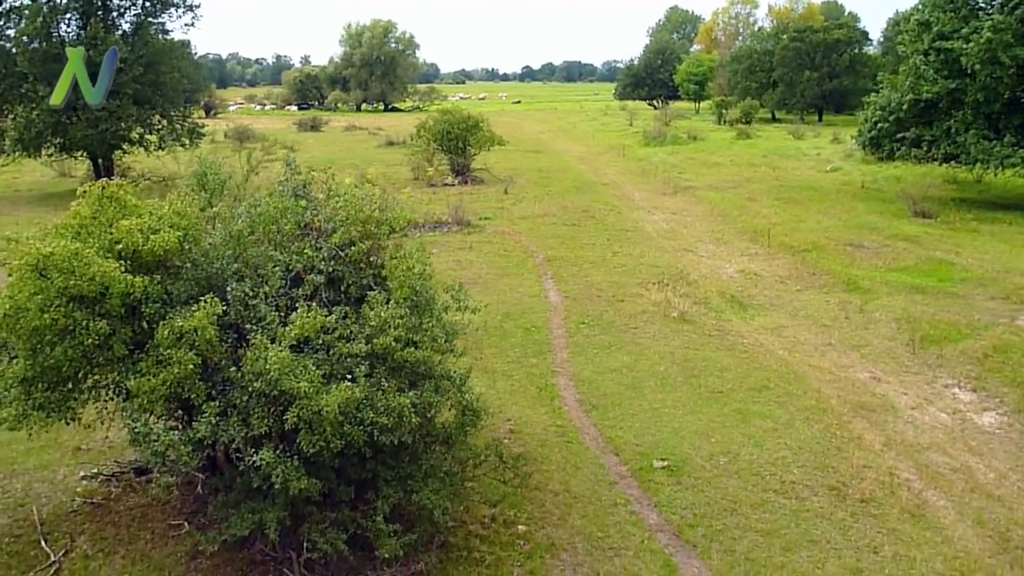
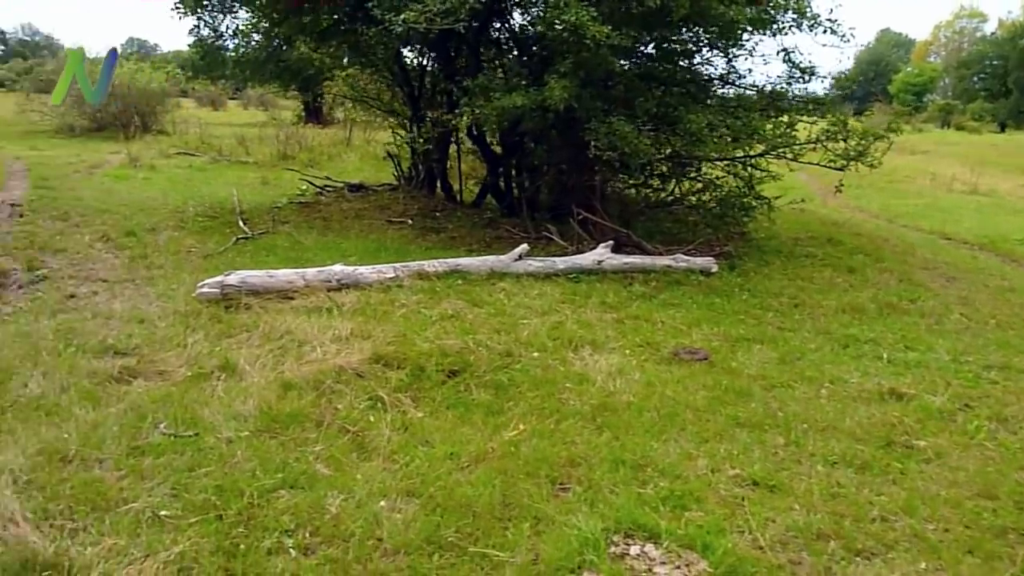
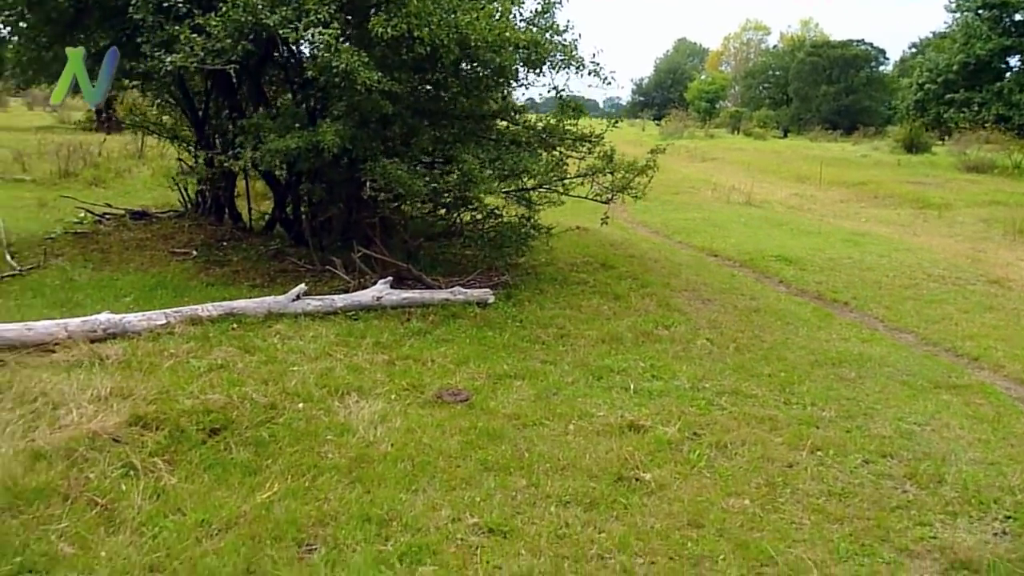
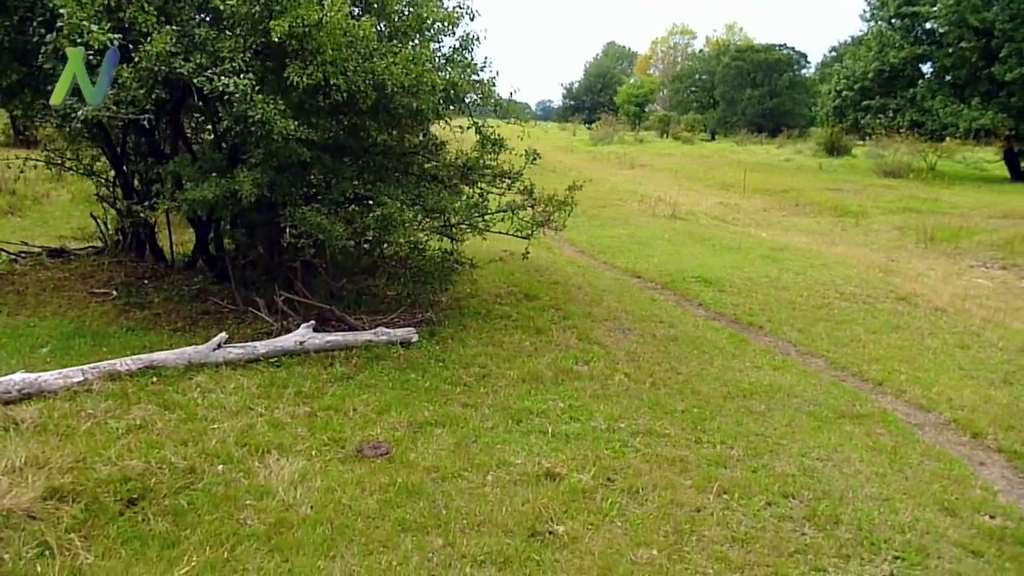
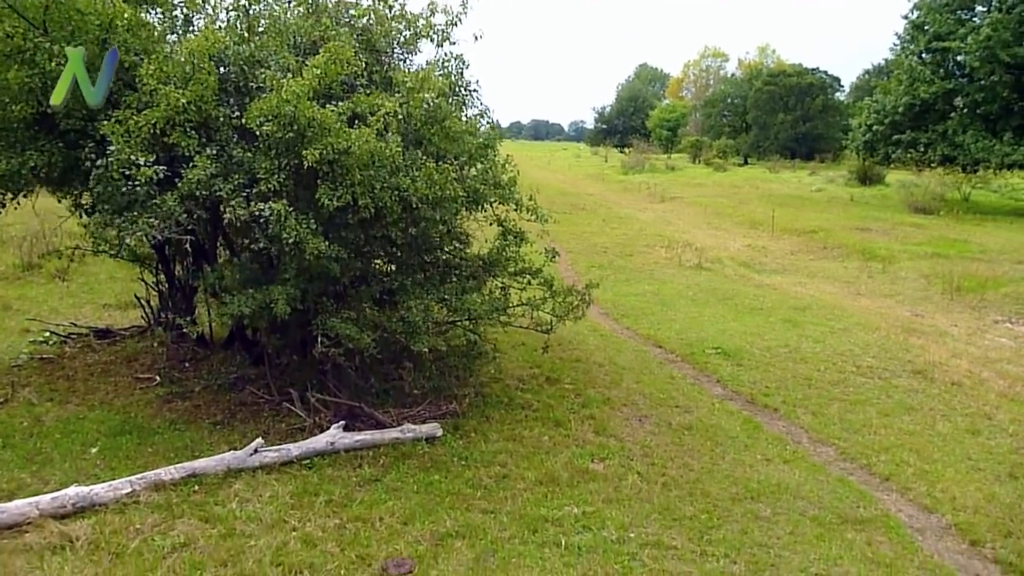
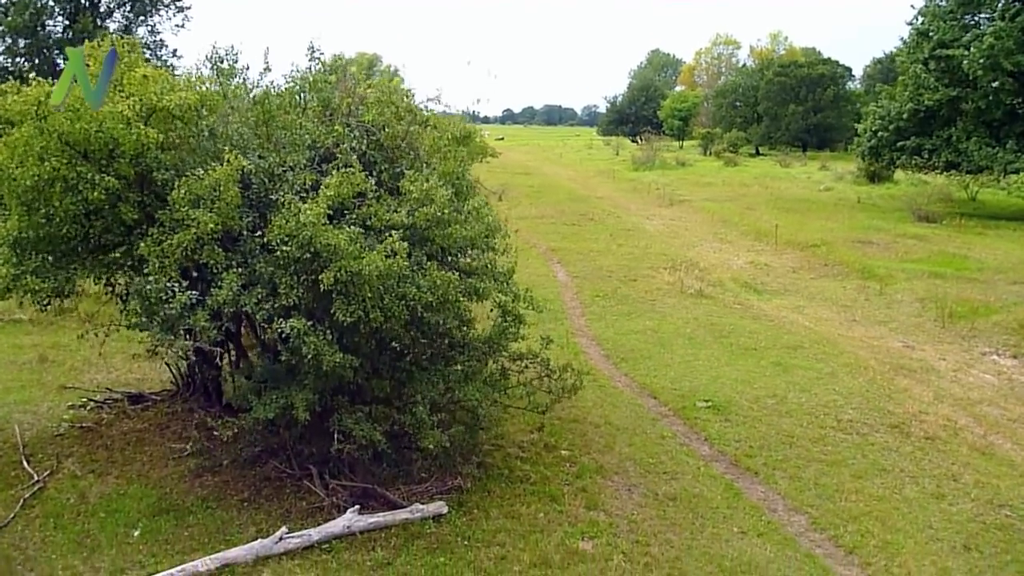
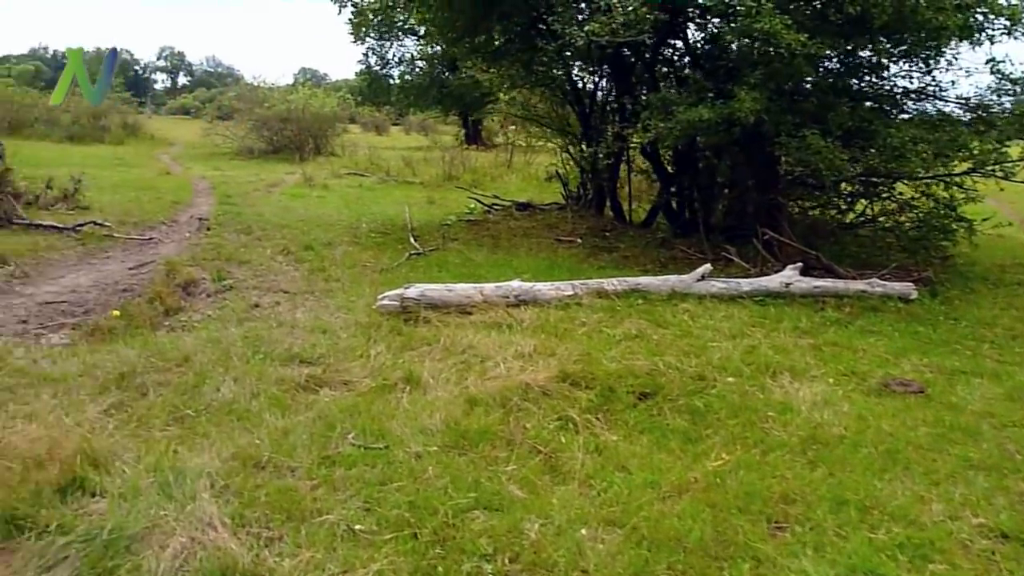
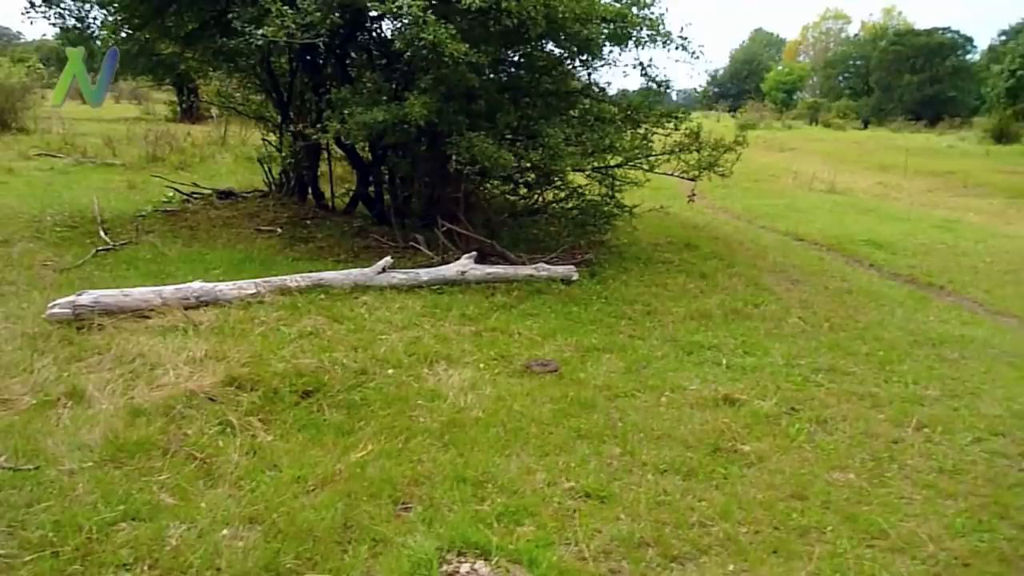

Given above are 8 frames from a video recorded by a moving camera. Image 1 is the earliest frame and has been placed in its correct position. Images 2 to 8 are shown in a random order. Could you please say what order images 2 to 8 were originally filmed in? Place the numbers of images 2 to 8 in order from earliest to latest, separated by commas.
6, 5, 4, 3, 8, 2, 7
